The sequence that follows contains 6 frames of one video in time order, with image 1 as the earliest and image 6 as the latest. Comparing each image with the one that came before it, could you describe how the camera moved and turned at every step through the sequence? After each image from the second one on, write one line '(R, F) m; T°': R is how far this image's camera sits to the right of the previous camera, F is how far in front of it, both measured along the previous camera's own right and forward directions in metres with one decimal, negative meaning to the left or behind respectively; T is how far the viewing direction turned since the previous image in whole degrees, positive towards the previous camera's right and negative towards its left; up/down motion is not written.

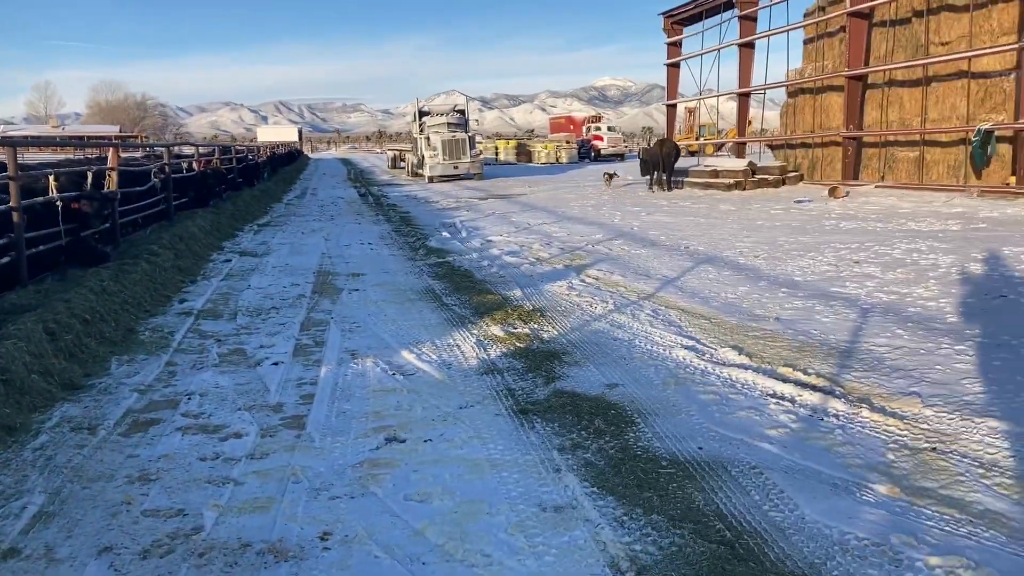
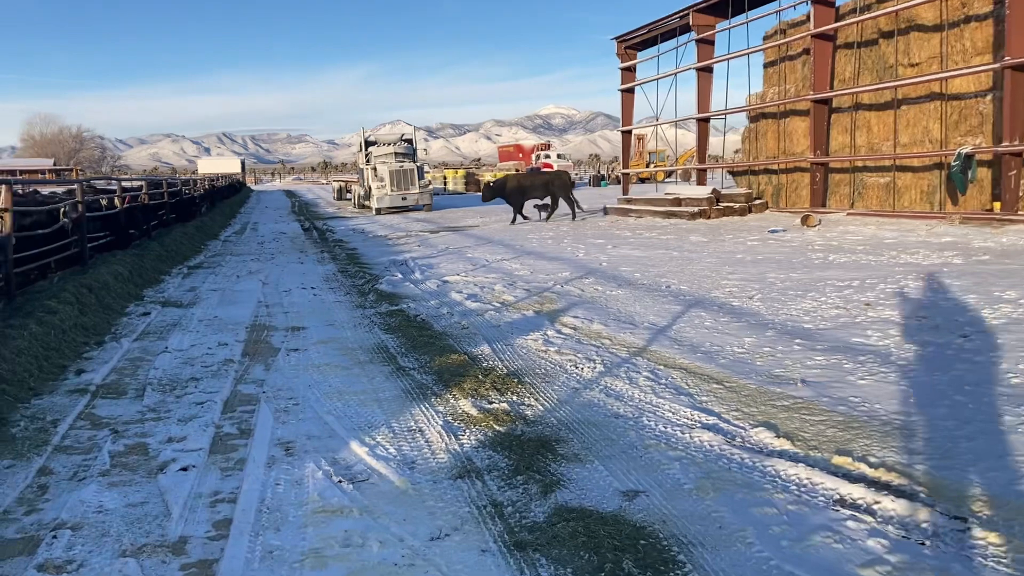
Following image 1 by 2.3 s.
(-0.1, +1.1) m; +3°
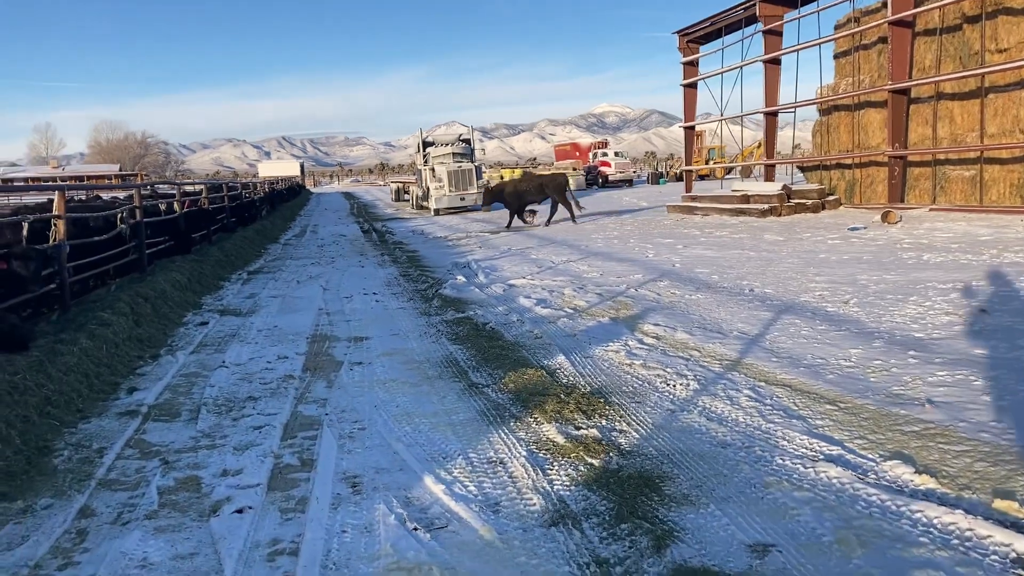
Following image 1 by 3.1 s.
(-0.2, +0.5) m; -3°
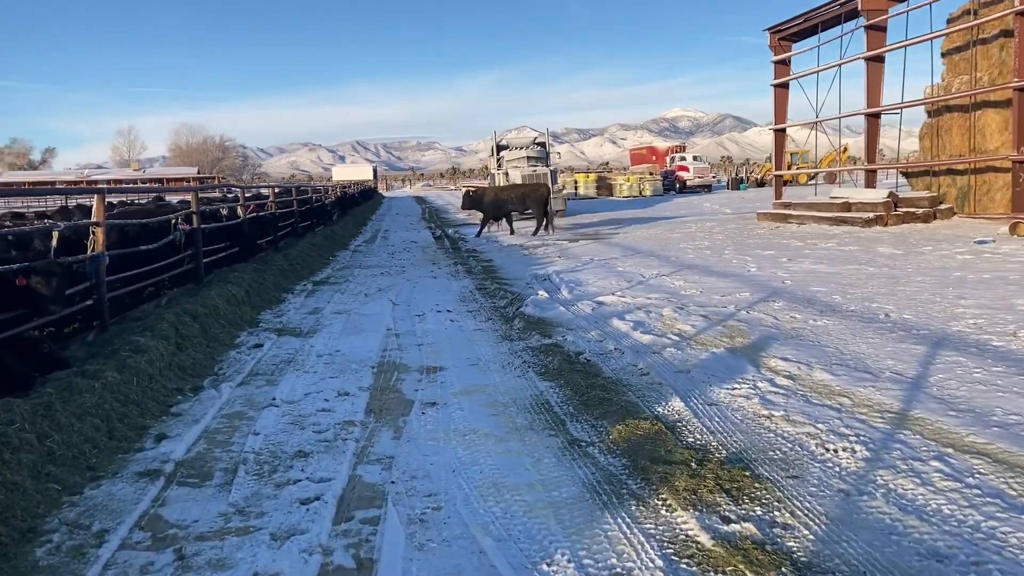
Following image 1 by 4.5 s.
(-0.2, +1.0) m; -4°
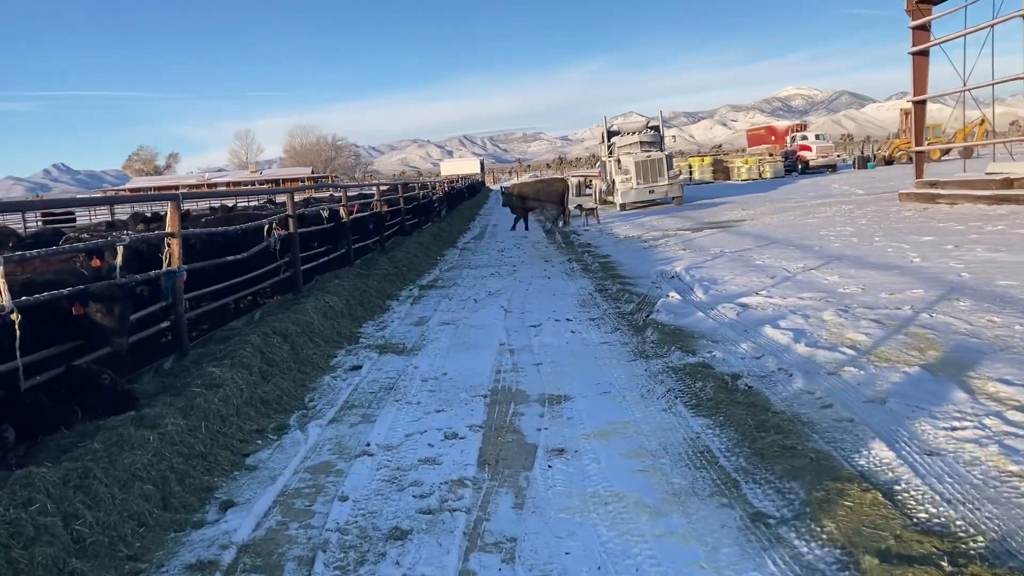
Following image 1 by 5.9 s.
(-0.2, +1.0) m; -7°
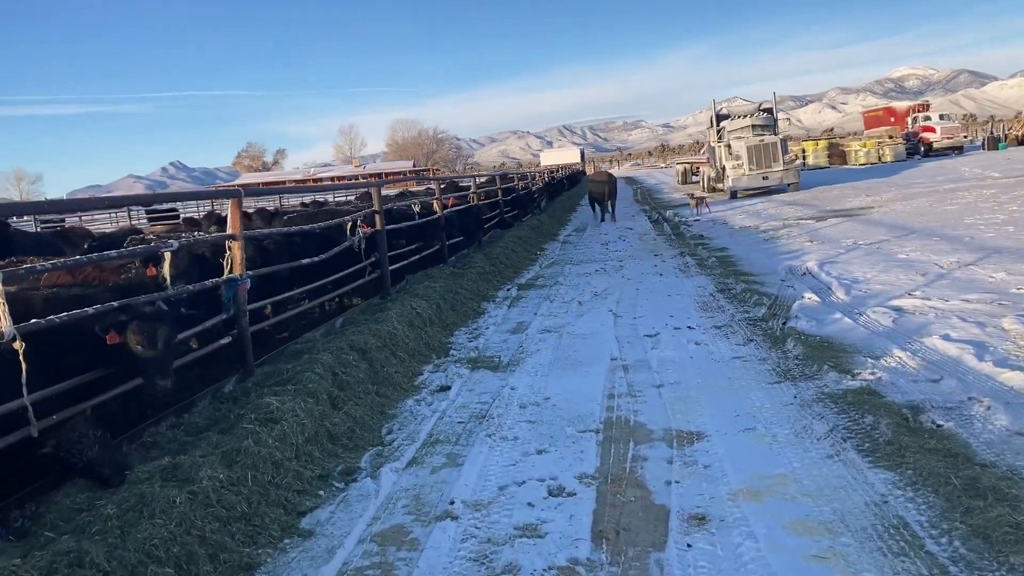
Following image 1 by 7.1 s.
(-0.1, +0.9) m; -6°
